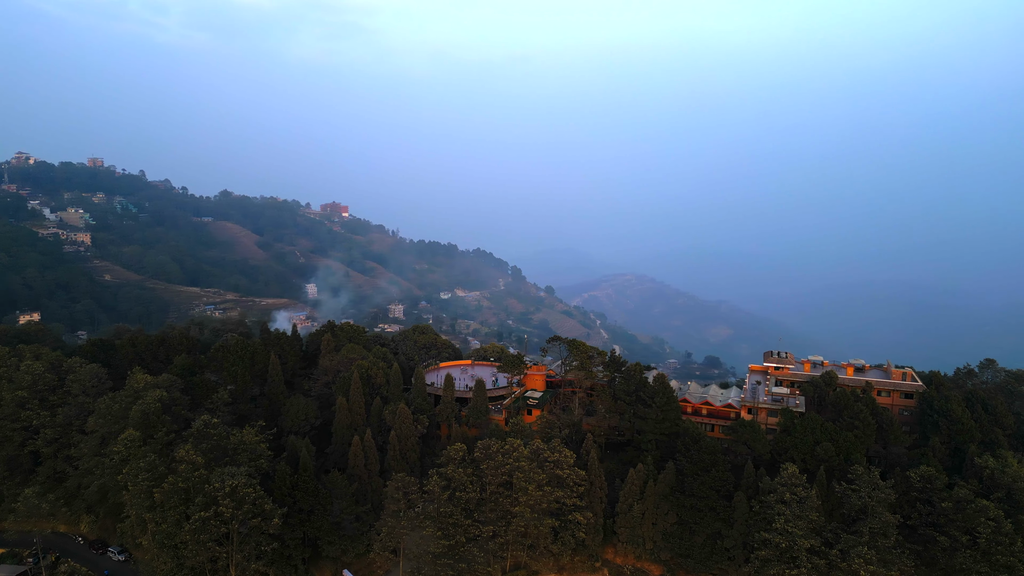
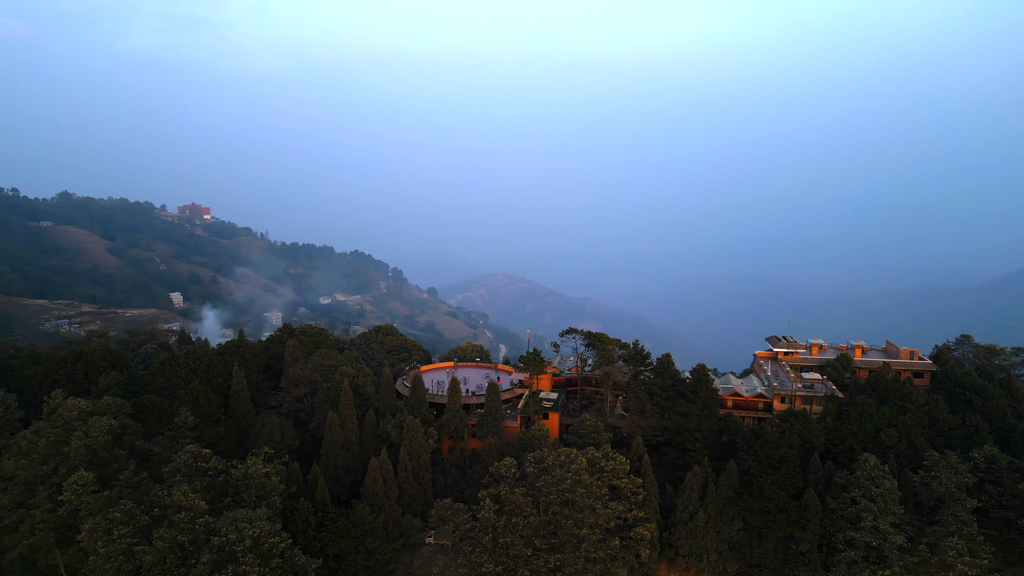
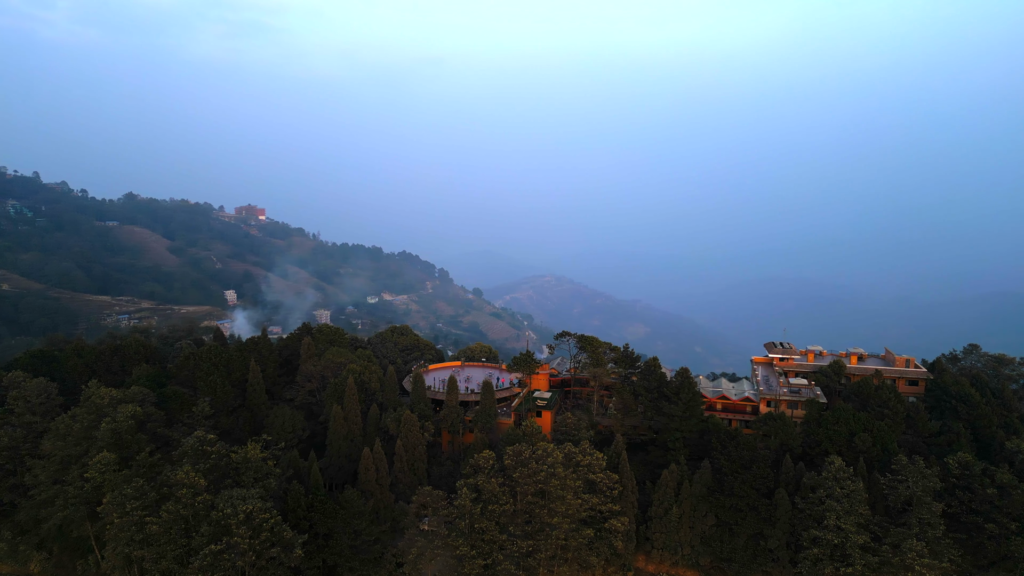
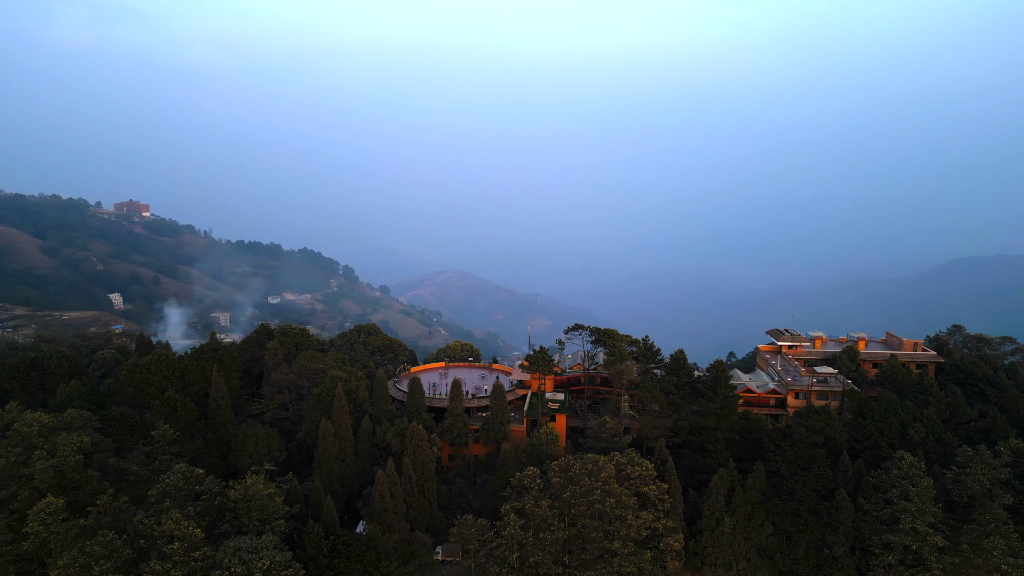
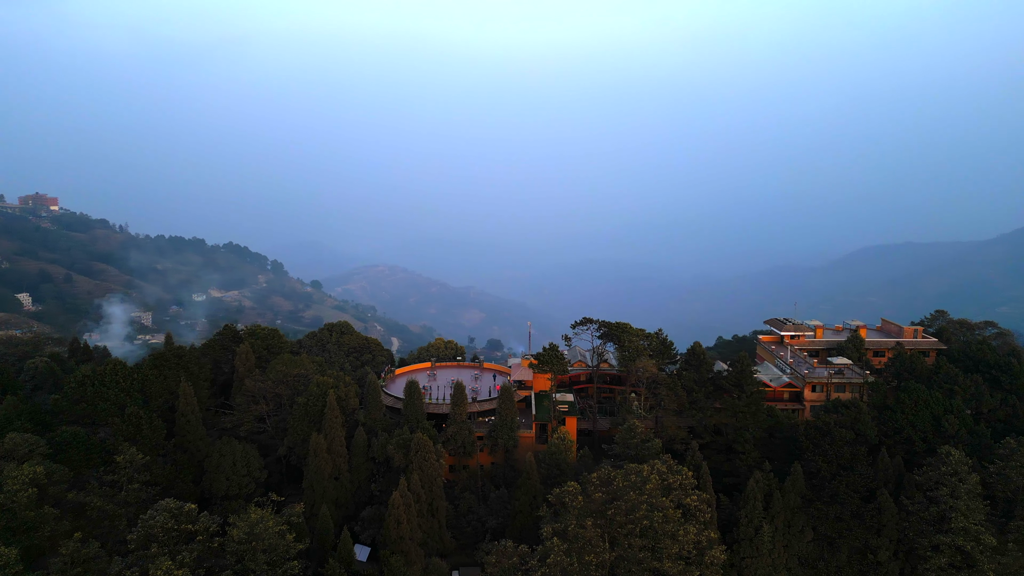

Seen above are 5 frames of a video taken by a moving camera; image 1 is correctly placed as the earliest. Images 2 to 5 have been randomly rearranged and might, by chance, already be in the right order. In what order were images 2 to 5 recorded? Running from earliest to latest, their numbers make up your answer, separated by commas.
3, 2, 4, 5
